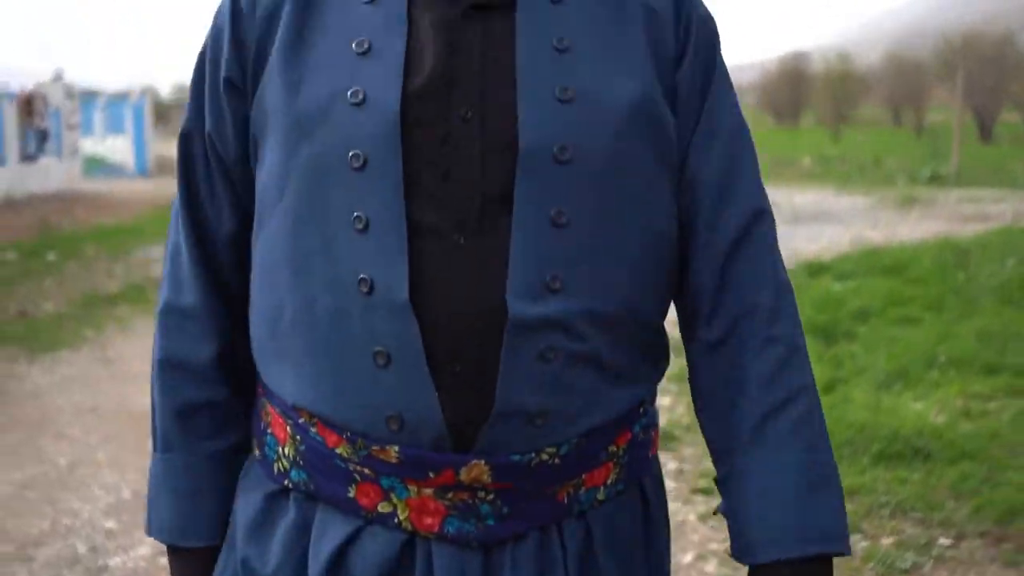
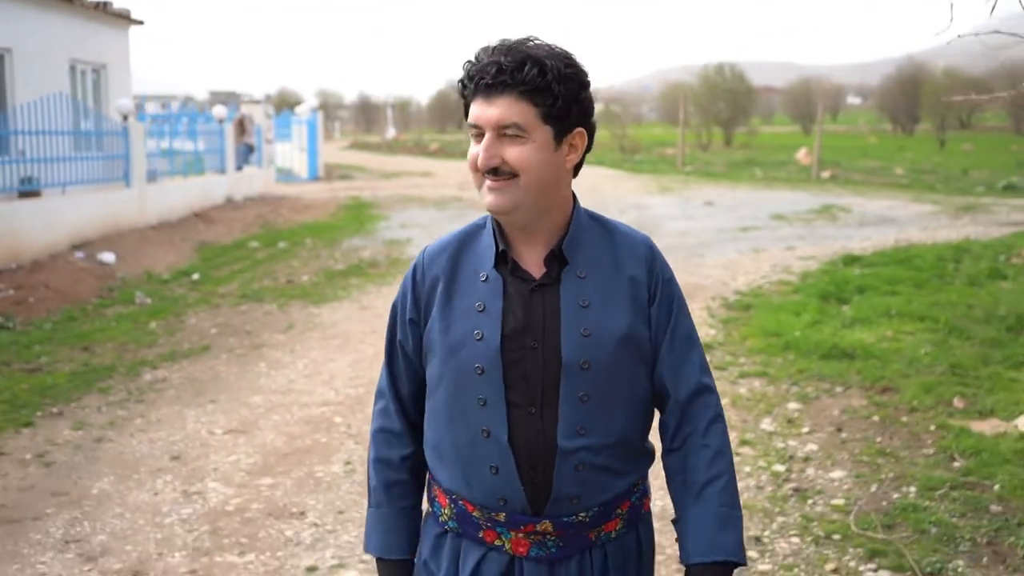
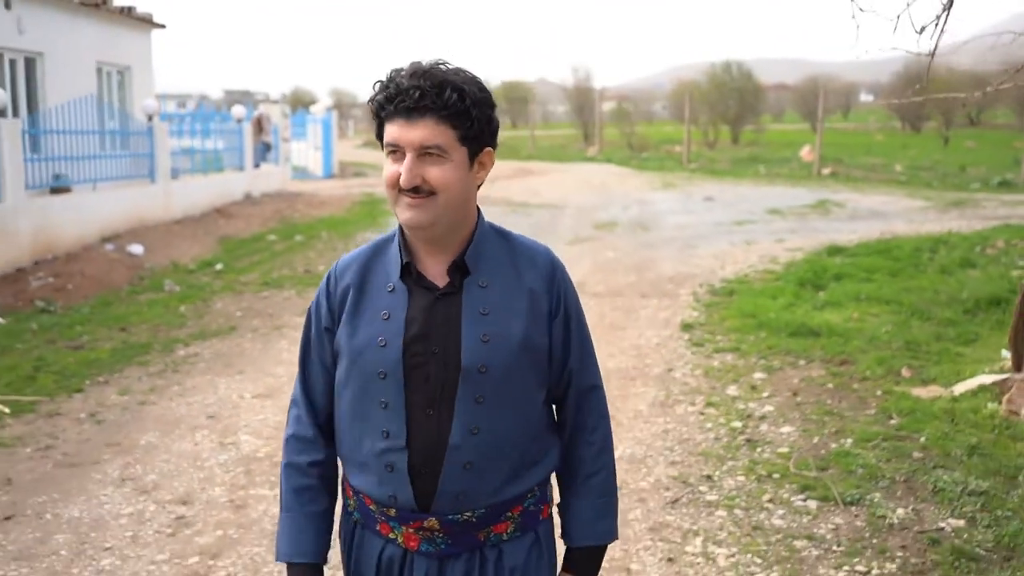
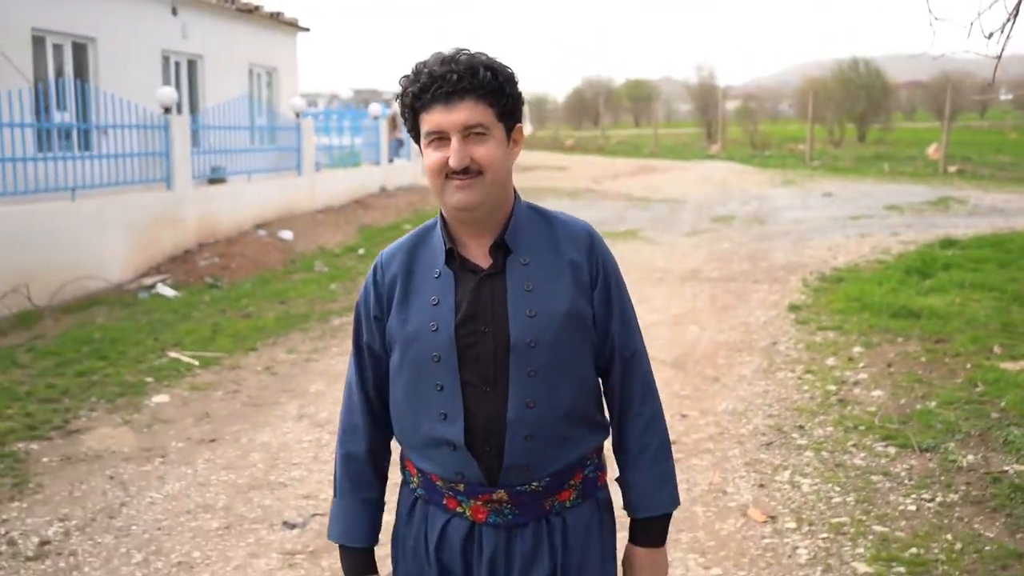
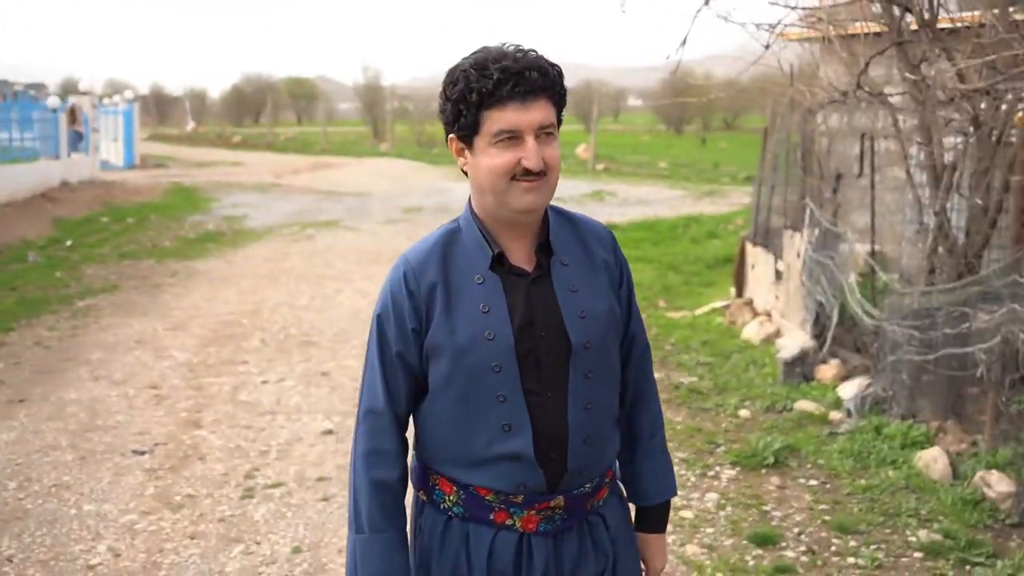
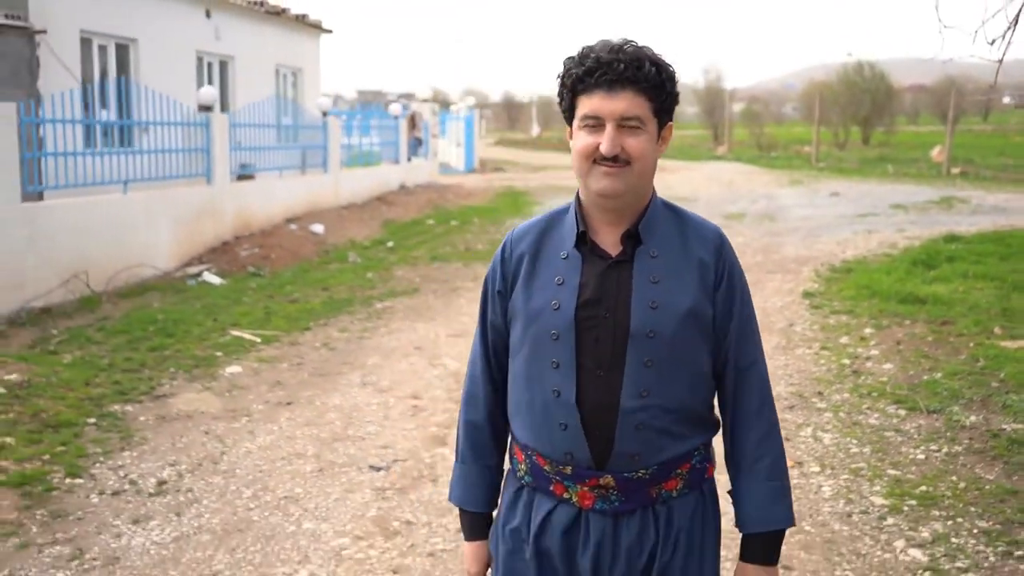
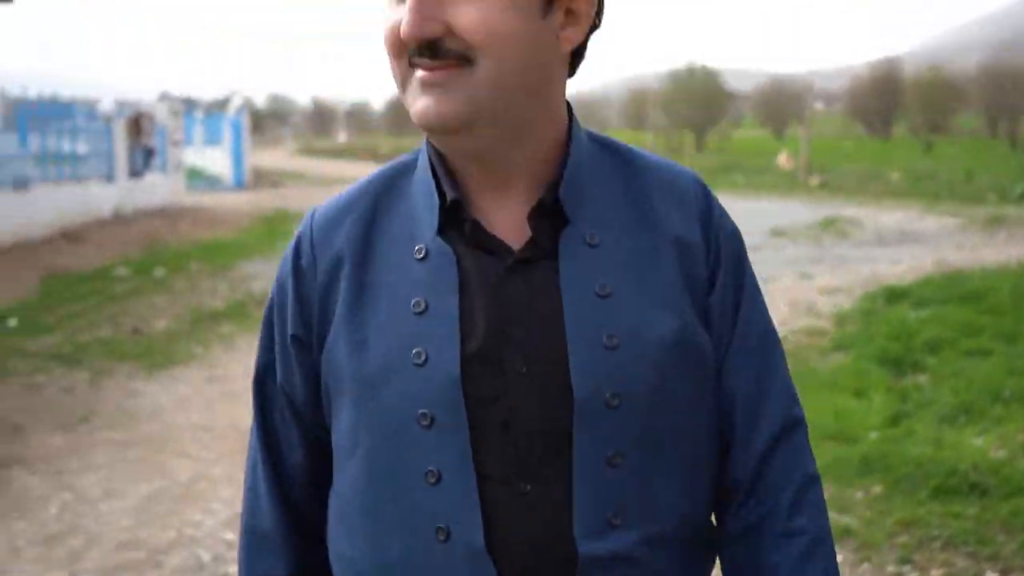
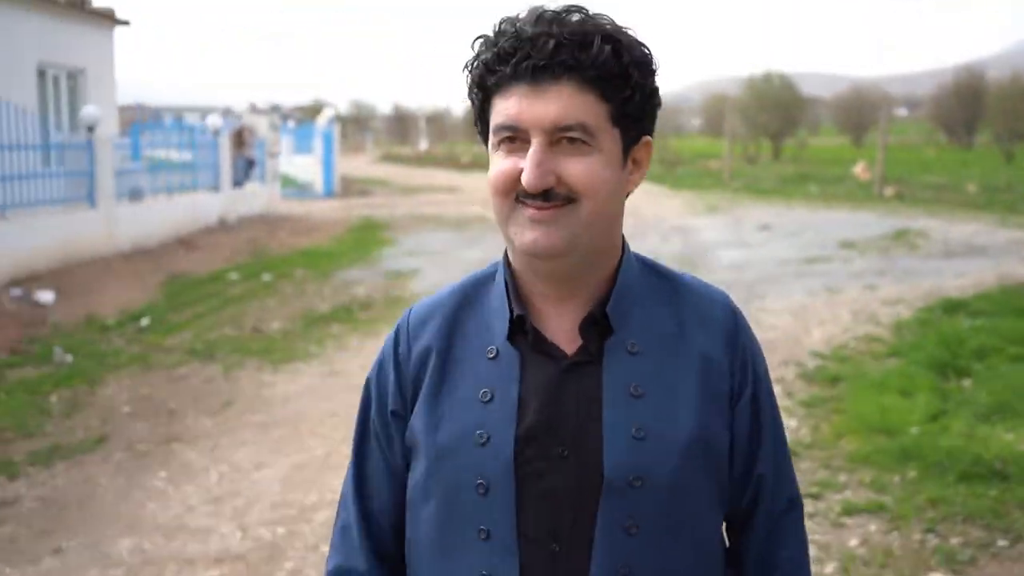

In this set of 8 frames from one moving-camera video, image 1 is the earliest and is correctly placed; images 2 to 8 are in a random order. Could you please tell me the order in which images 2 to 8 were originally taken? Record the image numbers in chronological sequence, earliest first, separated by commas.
7, 8, 2, 3, 4, 6, 5
